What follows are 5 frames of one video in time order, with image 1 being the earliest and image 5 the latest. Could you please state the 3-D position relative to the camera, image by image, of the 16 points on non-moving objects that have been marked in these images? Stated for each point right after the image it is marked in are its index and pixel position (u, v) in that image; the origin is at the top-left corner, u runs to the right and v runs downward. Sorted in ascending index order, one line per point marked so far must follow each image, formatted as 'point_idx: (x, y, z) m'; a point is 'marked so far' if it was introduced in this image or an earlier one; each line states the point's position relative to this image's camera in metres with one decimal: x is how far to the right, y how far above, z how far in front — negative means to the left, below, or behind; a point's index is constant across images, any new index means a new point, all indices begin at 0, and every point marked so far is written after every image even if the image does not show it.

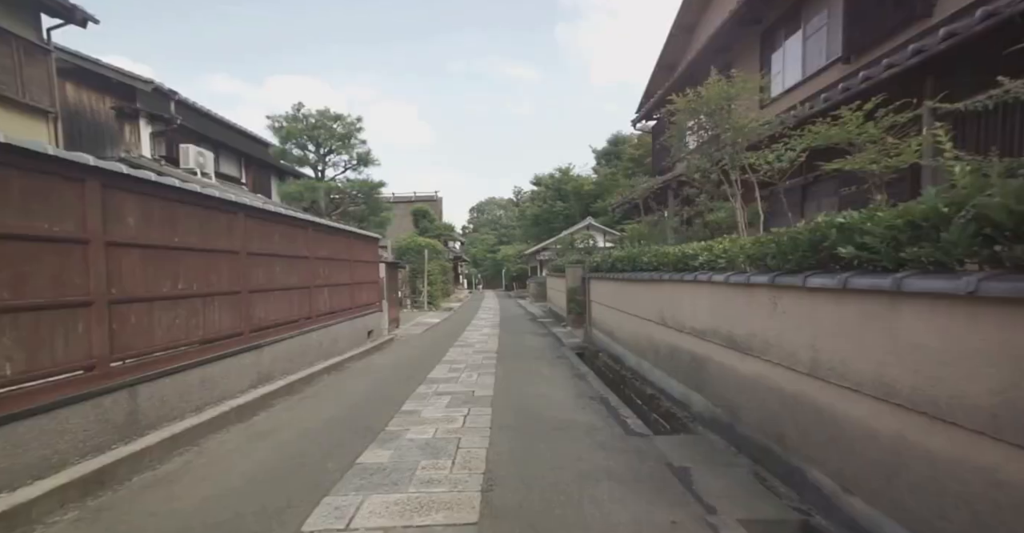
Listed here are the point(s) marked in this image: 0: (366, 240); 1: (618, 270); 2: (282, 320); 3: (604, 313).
0: (-4.0, +0.7, +11.8) m
1: (+1.9, -0.1, +7.5) m
2: (-3.7, -0.9, +6.9) m
3: (+1.9, -0.9, +8.8) m
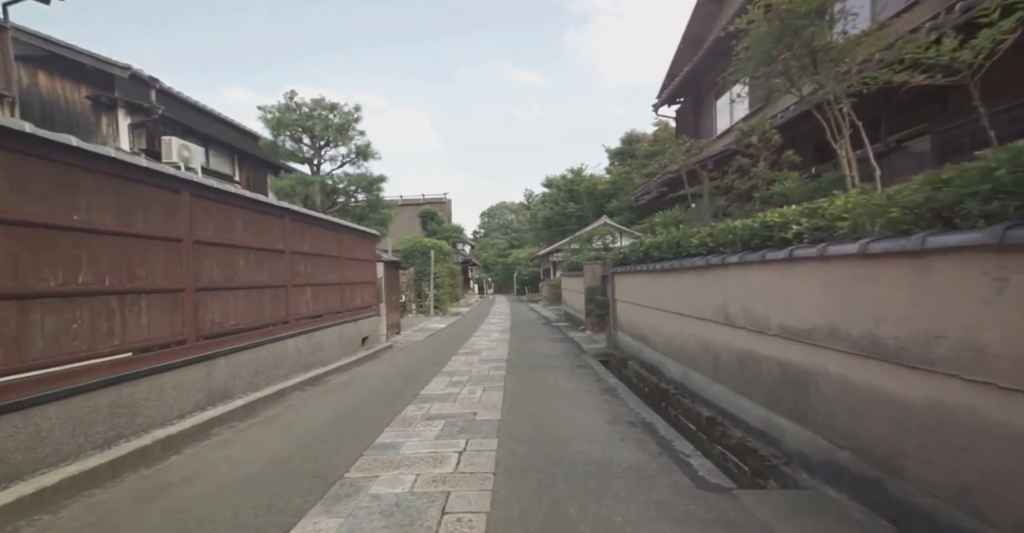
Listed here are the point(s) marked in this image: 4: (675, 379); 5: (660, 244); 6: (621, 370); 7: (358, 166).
0: (-3.7, +0.8, +10.6) m
1: (+2.0, +0.1, +6.2) m
2: (-3.6, -0.8, +5.8) m
3: (+2.1, -0.8, +7.5) m
4: (+2.0, -1.4, +5.3) m
5: (+2.0, +0.3, +6.0) m
6: (+1.8, -1.7, +7.1) m
7: (-5.4, +3.6, +15.1) m
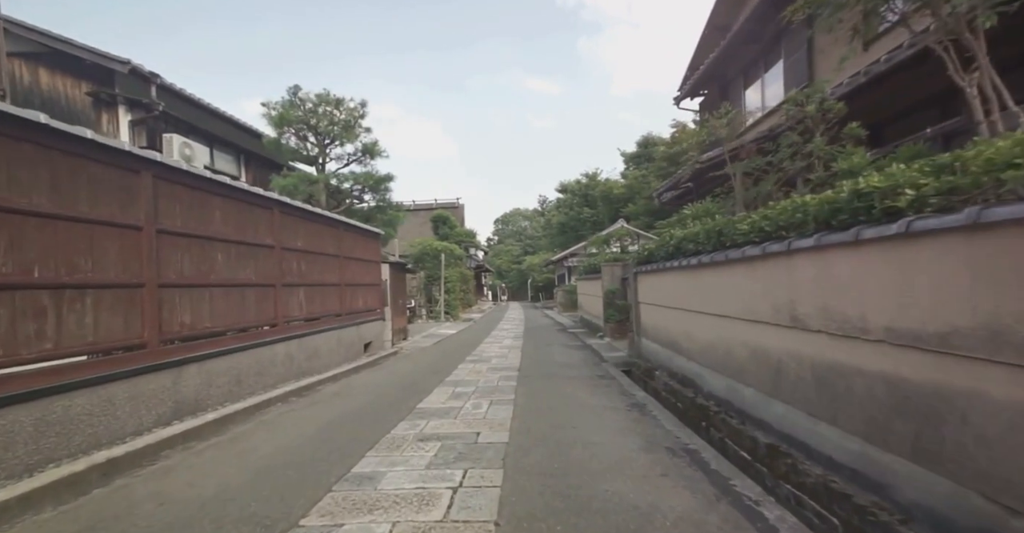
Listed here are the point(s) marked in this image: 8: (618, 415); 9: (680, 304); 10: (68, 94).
0: (-3.4, +0.7, +10.0) m
1: (+2.2, +0.1, +5.4) m
2: (-3.4, -0.7, +5.1) m
3: (+2.3, -0.8, +6.7) m
4: (+2.1, -1.3, +4.5) m
5: (+2.2, +0.4, +5.2) m
6: (+2.0, -1.7, +6.2) m
7: (-5.0, +3.5, +14.6) m
8: (+1.0, -1.4, +4.2) m
9: (+2.2, -0.5, +5.6) m
10: (-10.8, +4.2, +10.4) m
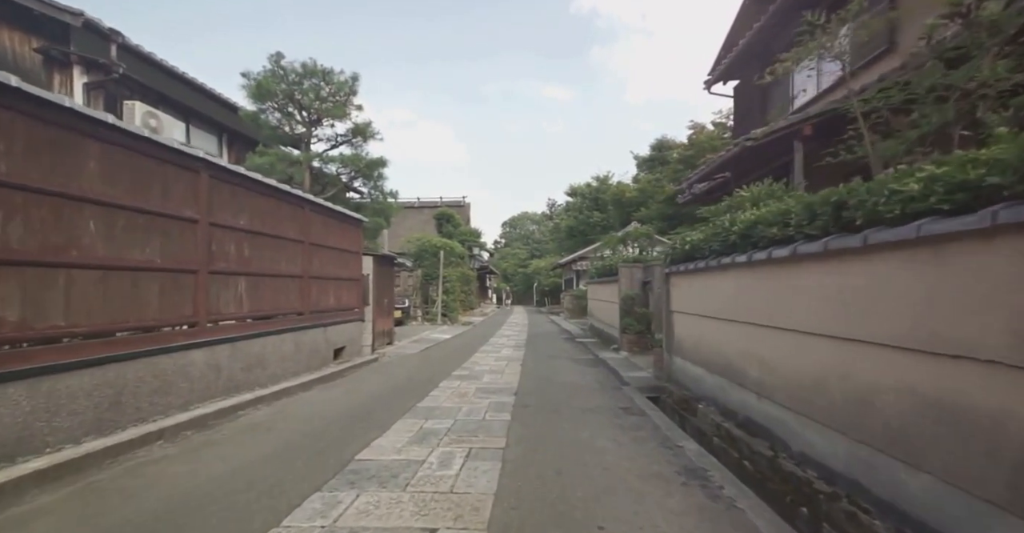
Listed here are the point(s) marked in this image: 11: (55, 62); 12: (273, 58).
0: (-3.4, +0.9, +8.5) m
1: (+2.2, +0.2, +3.8) m
2: (-3.5, -0.5, +3.6) m
3: (+2.3, -0.8, +5.0) m
4: (+2.0, -1.3, +2.8) m
5: (+2.2, +0.4, +3.6) m
6: (+1.9, -1.6, +4.6) m
7: (-4.8, +3.7, +13.1) m
8: (+0.9, -1.4, +2.6) m
9: (+2.2, -0.5, +4.0) m
10: (-10.6, +4.6, +9.0) m
11: (-10.2, +4.6, +9.6) m
12: (-6.3, +5.5, +11.4) m
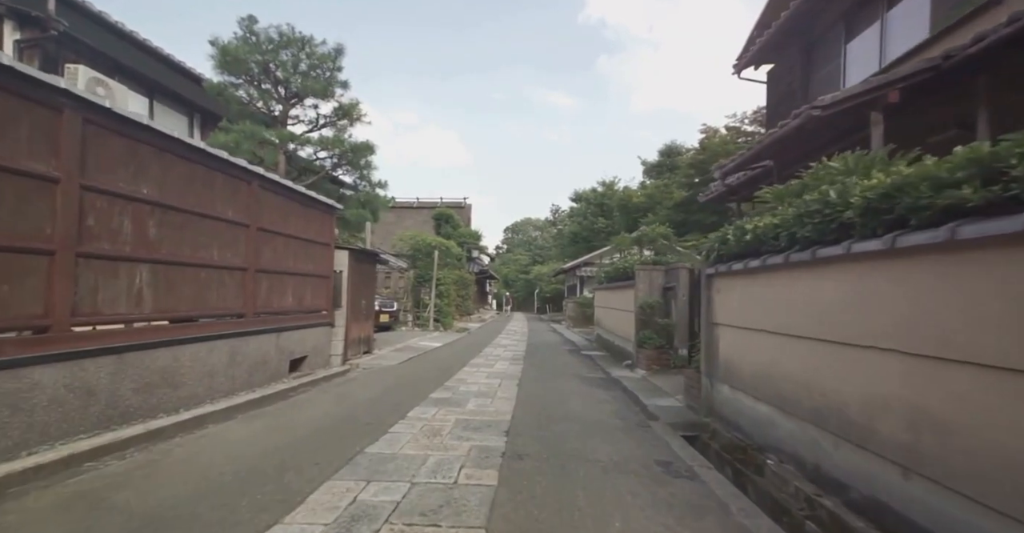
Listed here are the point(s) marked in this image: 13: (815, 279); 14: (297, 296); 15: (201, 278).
0: (-3.4, +1.0, +7.1) m
1: (+2.1, +0.2, +2.3) m
2: (-3.6, -0.3, +2.2) m
3: (+2.2, -0.7, +3.6) m
4: (+1.9, -1.2, +1.3) m
5: (+2.1, +0.5, +2.1) m
6: (+1.8, -1.6, +3.1) m
7: (-4.7, +3.8, +11.8) m
8: (+0.8, -1.3, +1.1) m
9: (+2.1, -0.4, +2.5) m
10: (-10.5, +4.9, +7.6) m
11: (-10.2, +4.9, +8.3) m
12: (-6.2, +5.6, +10.1) m
13: (+2.2, -0.1, +3.1) m
14: (-3.4, -0.5, +6.9) m
15: (-3.5, -0.1, +4.9) m
